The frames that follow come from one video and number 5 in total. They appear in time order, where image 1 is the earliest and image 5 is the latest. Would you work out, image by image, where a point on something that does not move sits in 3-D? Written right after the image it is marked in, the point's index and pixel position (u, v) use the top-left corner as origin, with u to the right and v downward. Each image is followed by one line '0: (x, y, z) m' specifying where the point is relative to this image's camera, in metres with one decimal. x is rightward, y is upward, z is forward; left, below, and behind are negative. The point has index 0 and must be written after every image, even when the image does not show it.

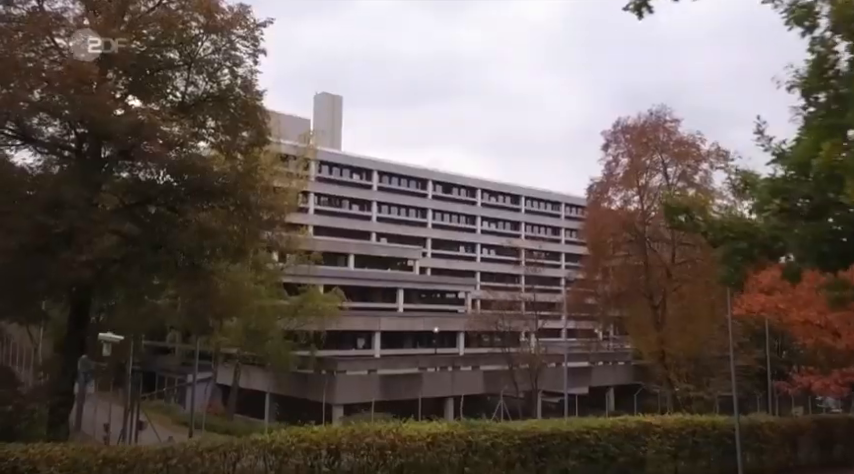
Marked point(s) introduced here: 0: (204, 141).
0: (-5.3, +2.3, +16.0) m
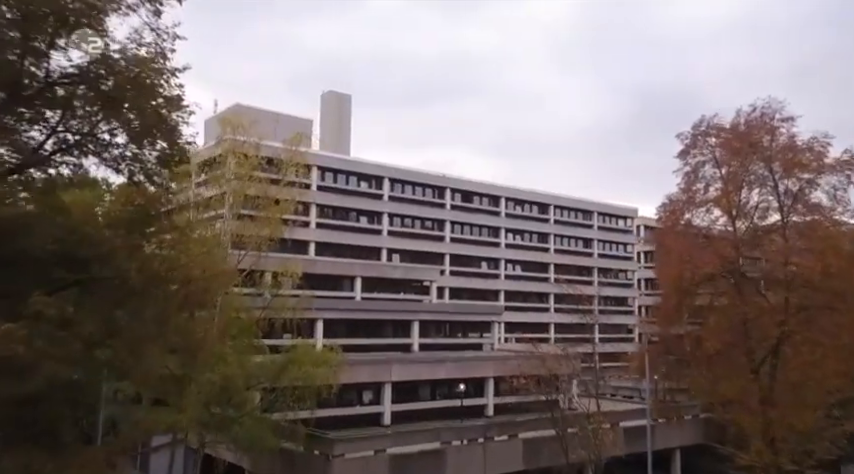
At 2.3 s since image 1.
0: (-4.7, +1.1, +9.3) m
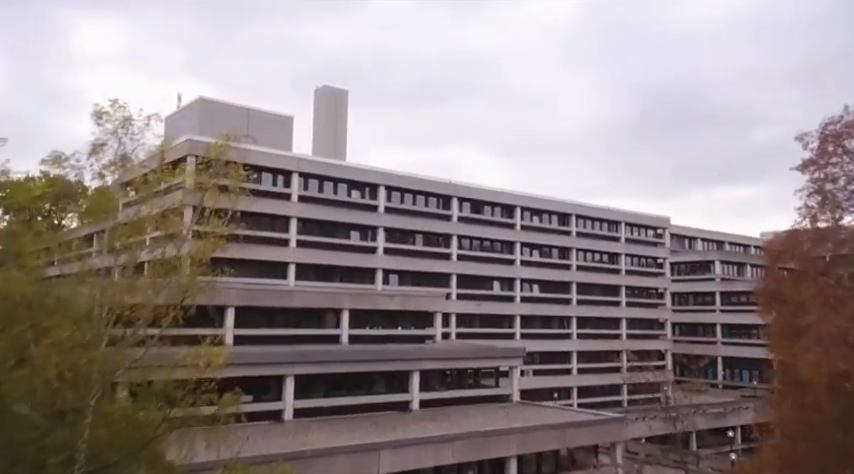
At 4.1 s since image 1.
0: (-4.8, -0.1, +1.6) m
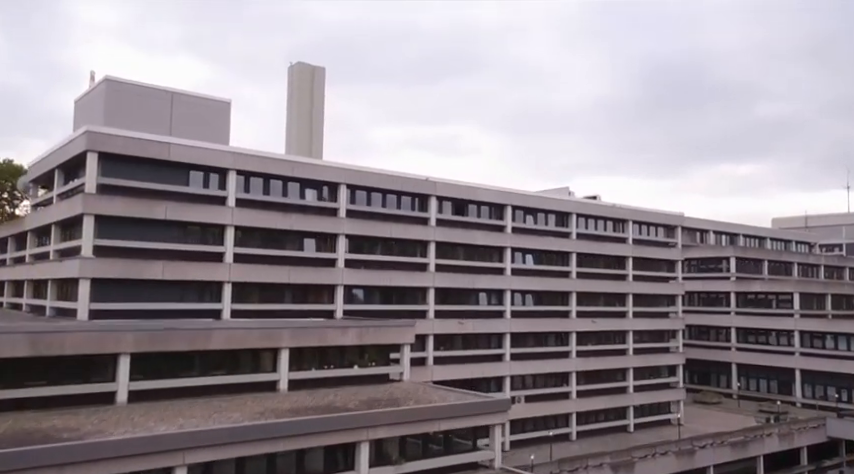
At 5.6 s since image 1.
0: (-6.3, -1.9, -5.5) m
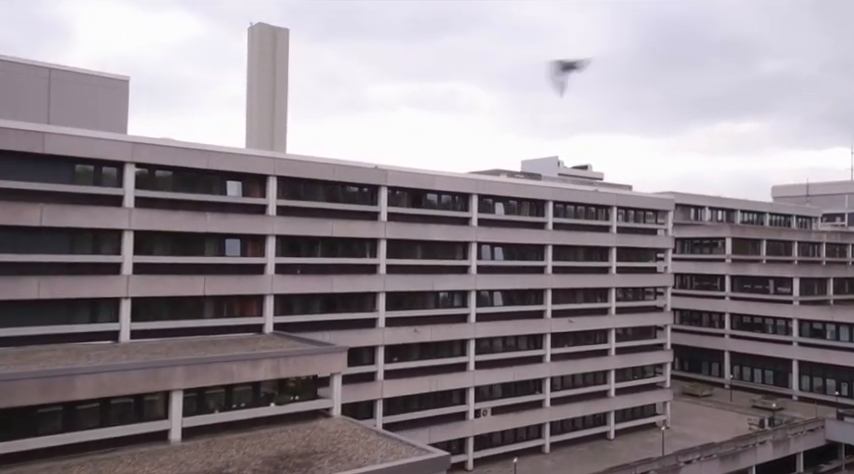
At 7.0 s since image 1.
0: (-8.7, -4.4, -10.4) m
